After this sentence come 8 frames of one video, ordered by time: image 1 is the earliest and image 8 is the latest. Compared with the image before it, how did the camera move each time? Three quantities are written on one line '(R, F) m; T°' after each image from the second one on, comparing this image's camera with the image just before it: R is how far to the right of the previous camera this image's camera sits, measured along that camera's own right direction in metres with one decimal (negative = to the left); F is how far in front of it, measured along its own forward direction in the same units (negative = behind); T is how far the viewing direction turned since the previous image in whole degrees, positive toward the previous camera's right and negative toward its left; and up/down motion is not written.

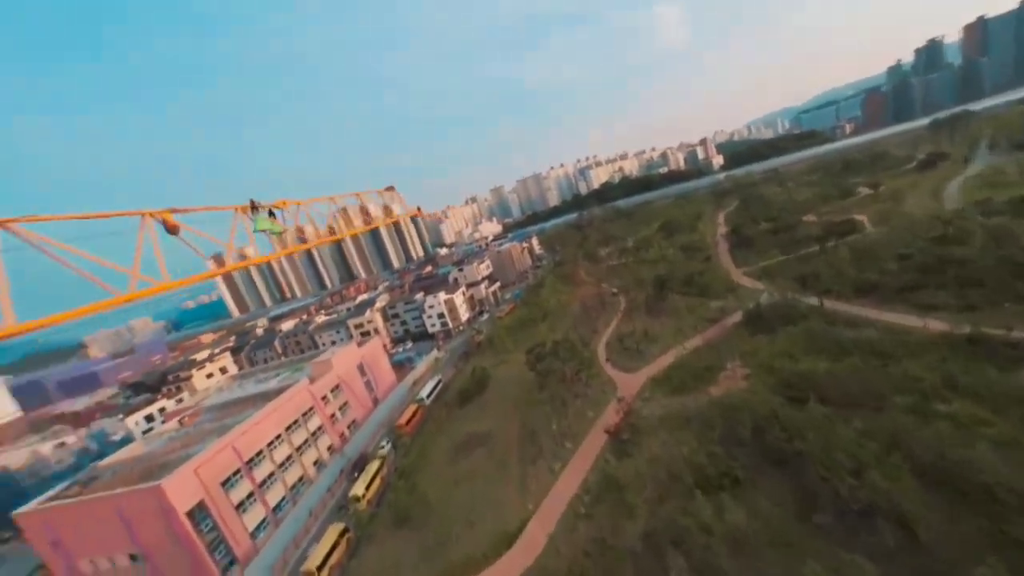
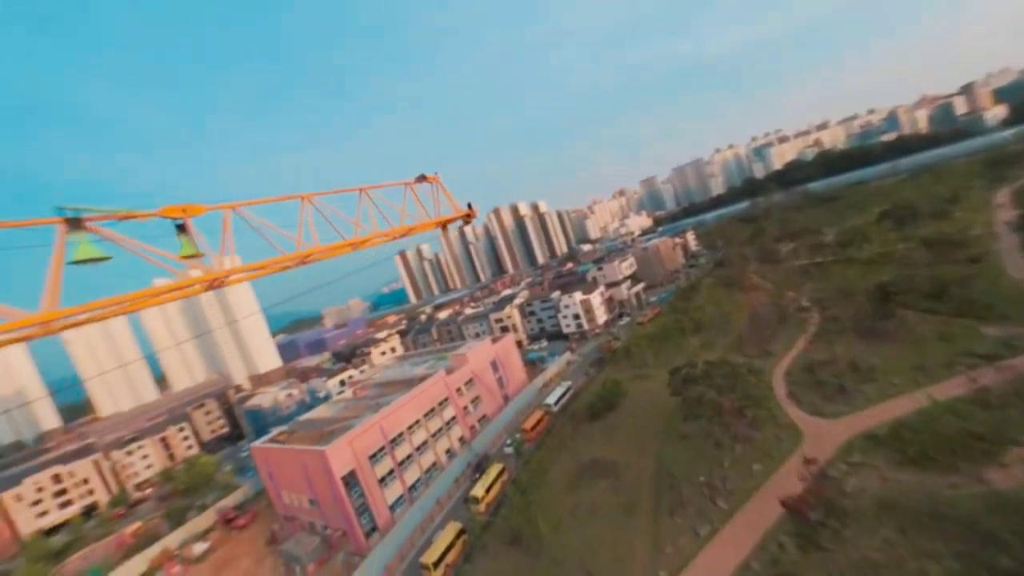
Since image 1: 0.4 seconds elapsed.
(+0.2, +1.3) m; -23°
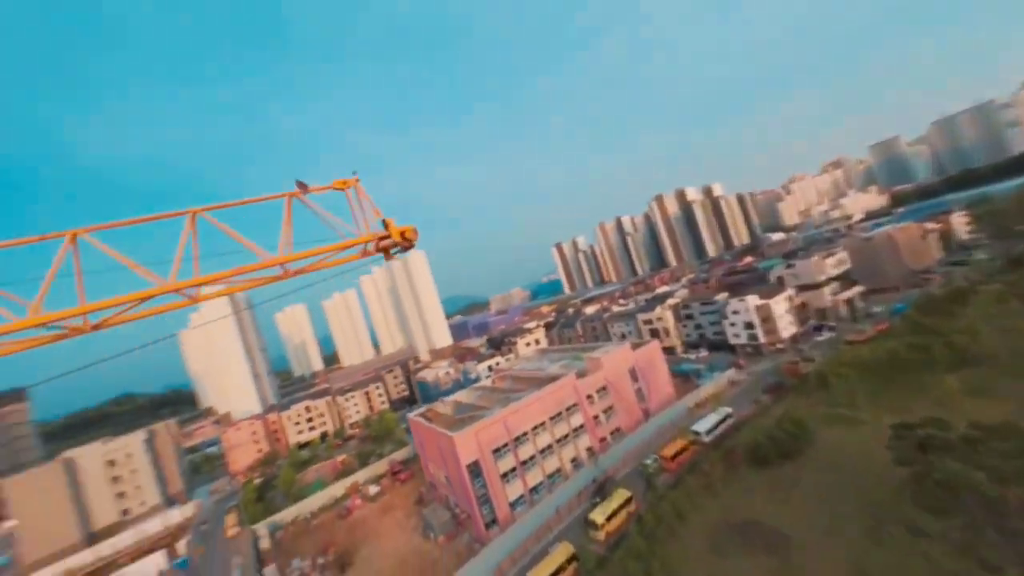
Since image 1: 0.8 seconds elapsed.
(+0.7, +1.1) m; -25°
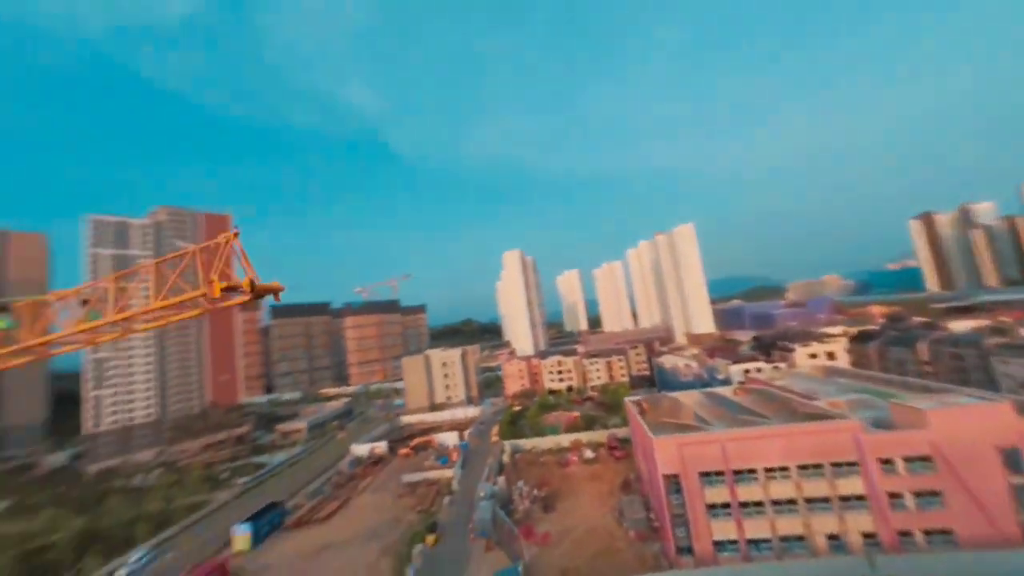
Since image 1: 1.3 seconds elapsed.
(+1.3, +1.0) m; -41°
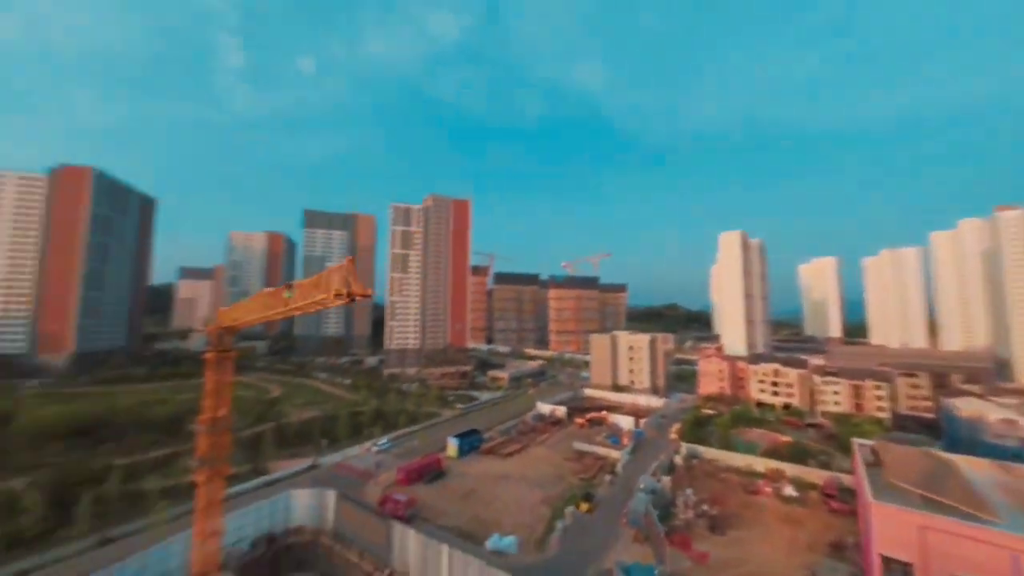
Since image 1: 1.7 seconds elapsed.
(+1.1, 0.0) m; -32°
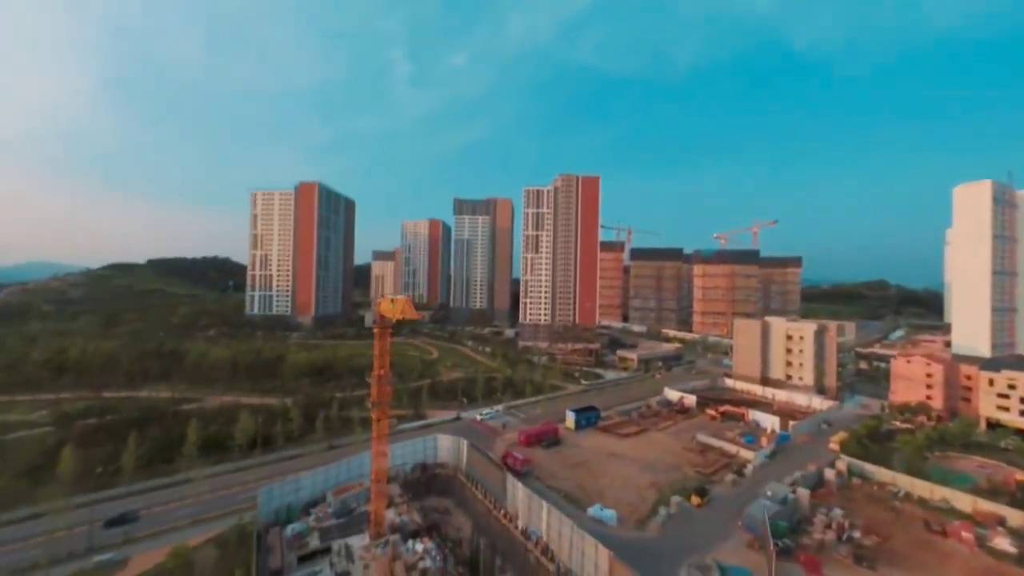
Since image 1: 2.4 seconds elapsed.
(+1.3, -0.6) m; -22°
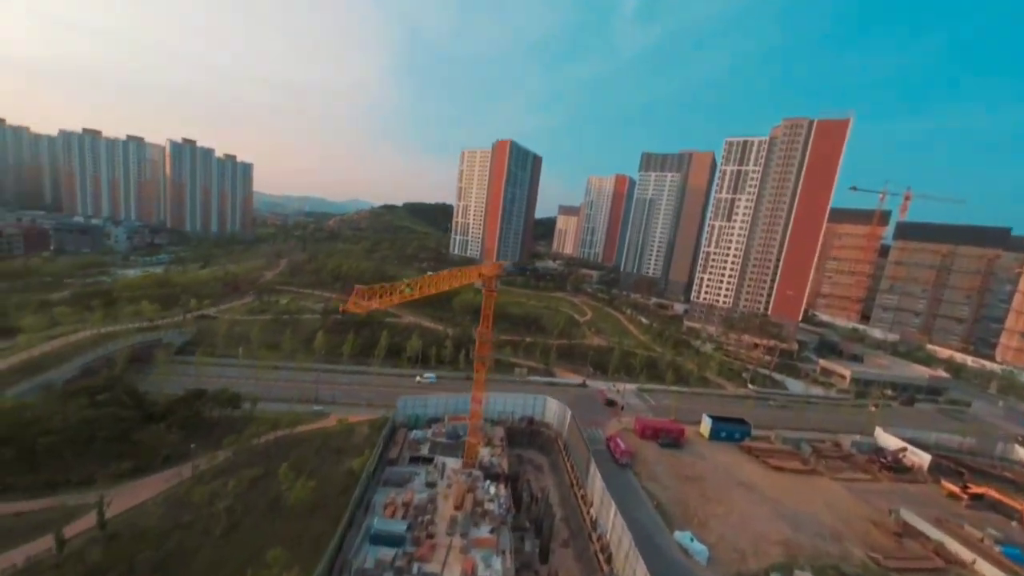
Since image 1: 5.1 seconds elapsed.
(+2.3, +1.2) m; -29°
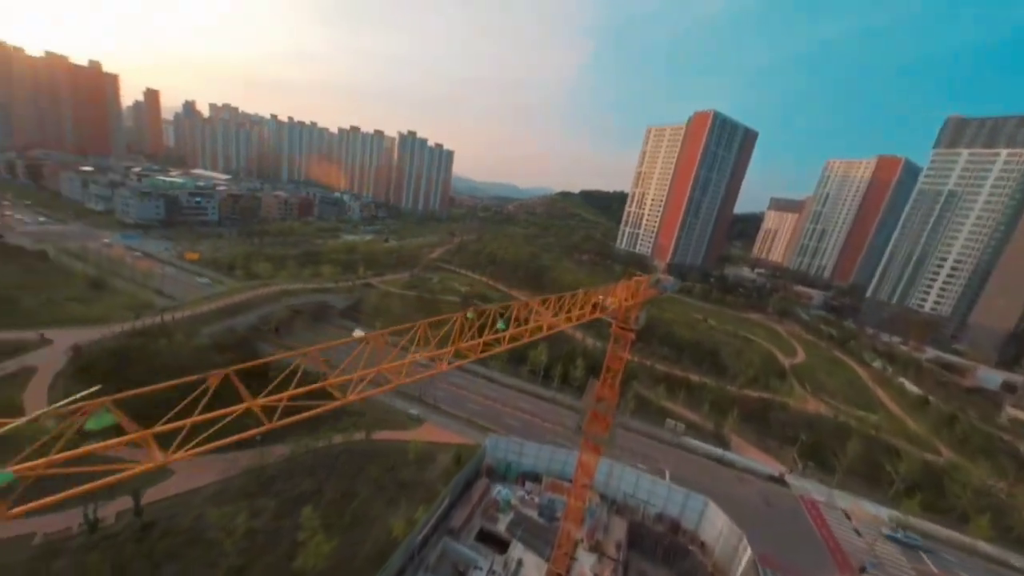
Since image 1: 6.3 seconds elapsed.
(+0.2, +5.0) m; -26°
